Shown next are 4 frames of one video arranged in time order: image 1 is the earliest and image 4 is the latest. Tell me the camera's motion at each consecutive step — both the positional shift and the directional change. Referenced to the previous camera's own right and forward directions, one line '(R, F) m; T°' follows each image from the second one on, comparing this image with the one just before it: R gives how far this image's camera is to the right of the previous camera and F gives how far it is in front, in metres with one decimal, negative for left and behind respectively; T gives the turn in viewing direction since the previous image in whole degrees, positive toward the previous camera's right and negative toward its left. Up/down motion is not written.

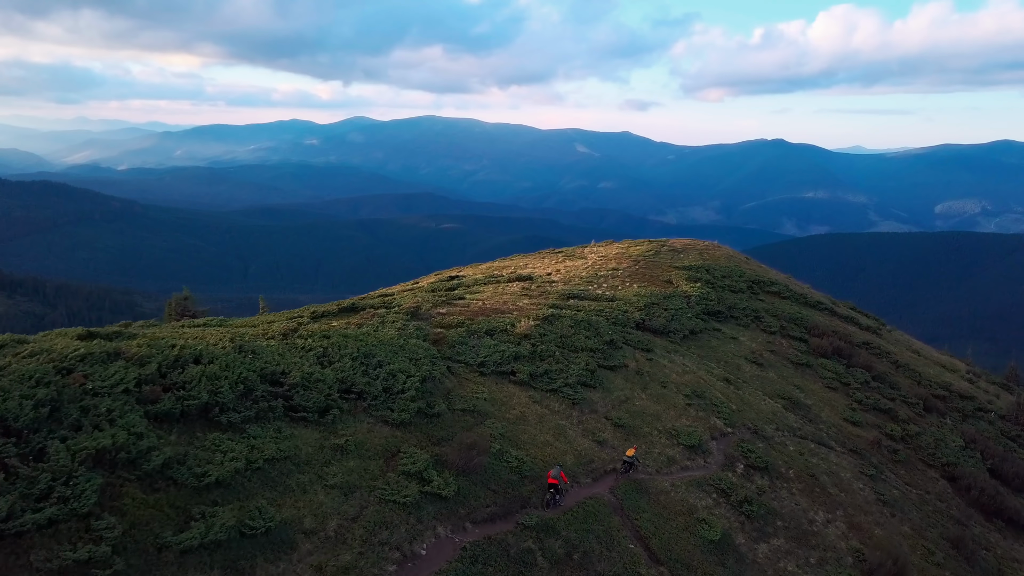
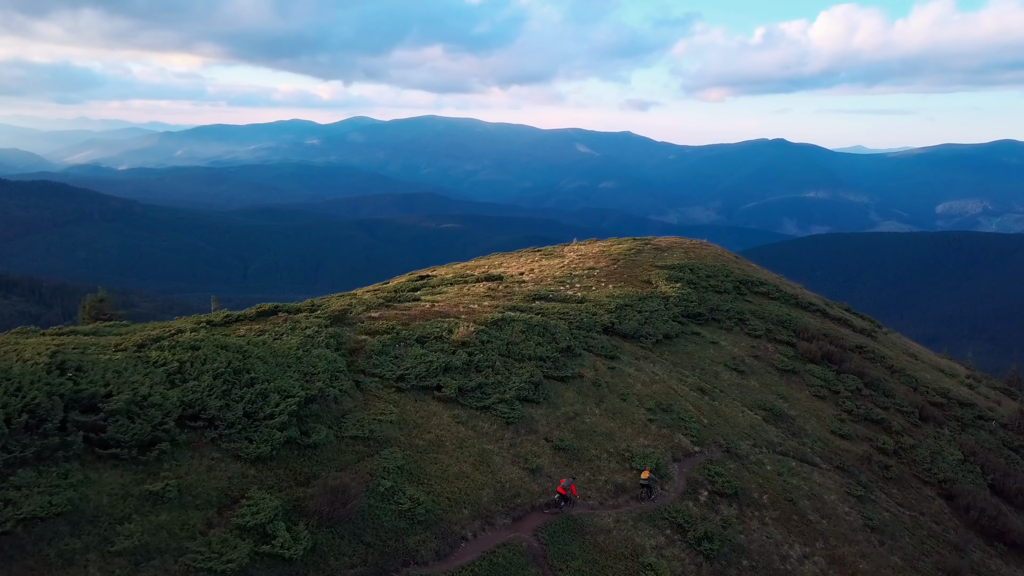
(+1.9, +3.0) m; 0°
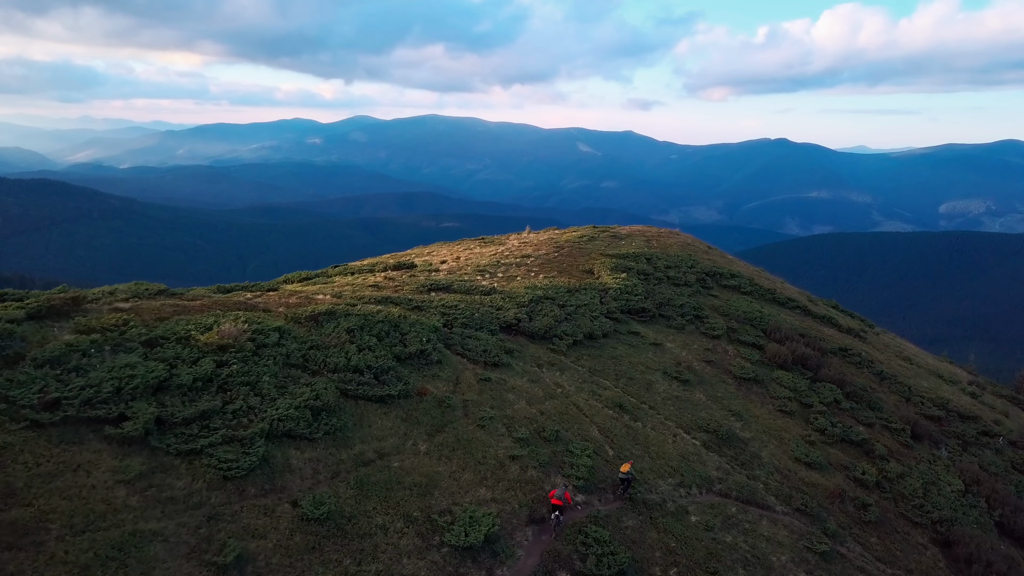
(+4.4, +7.3) m; 0°
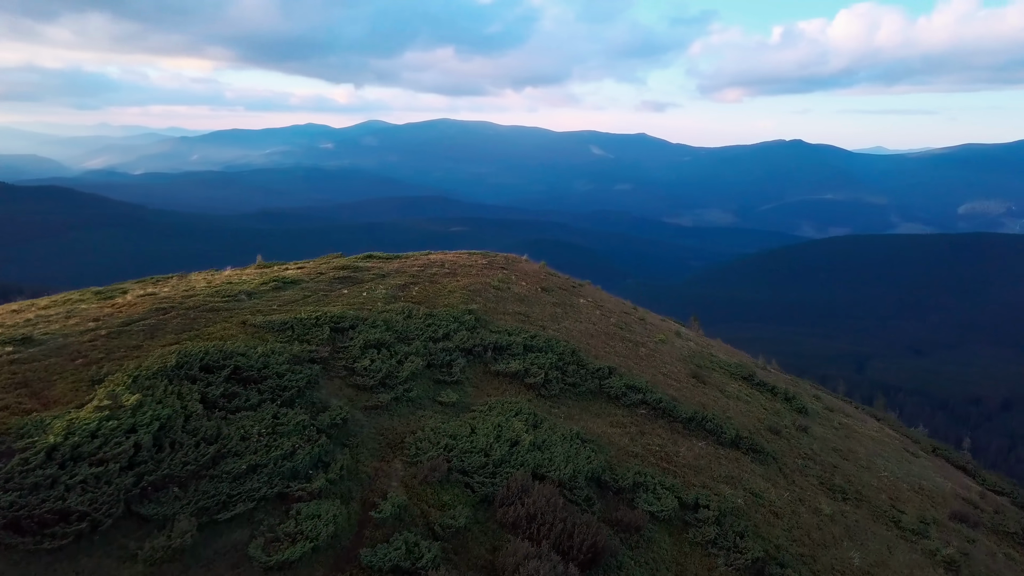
(+14.2, +20.8) m; -1°
